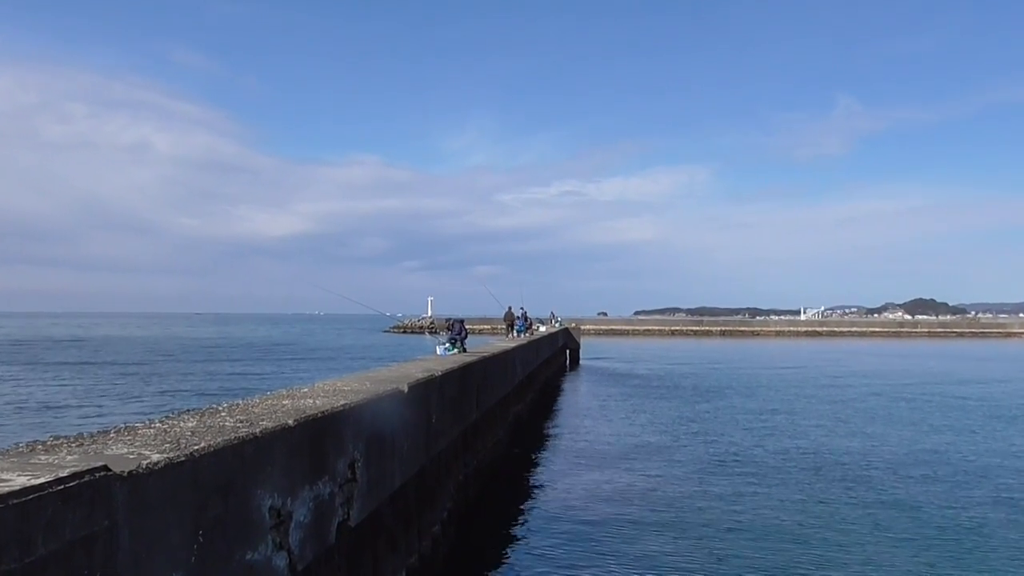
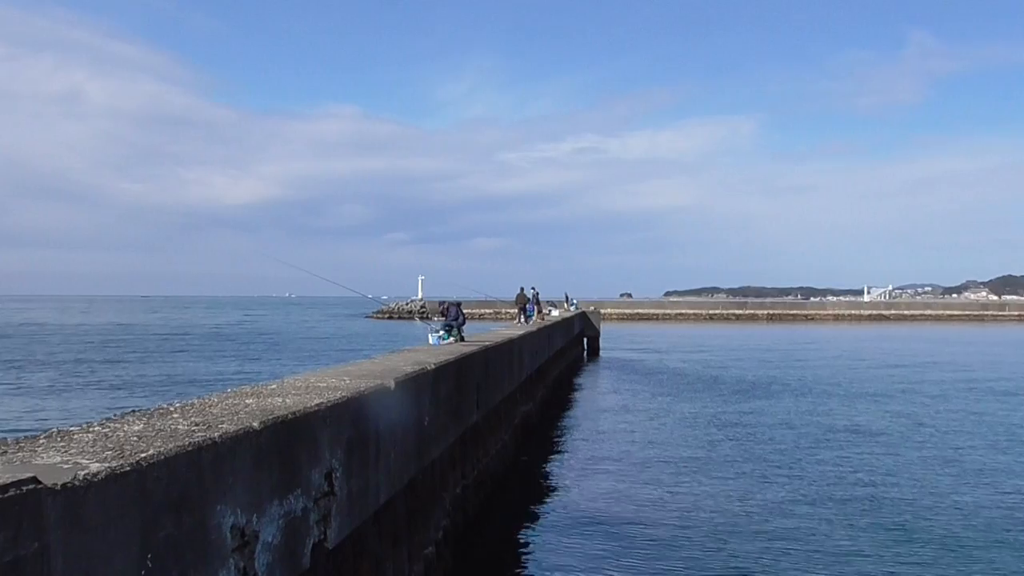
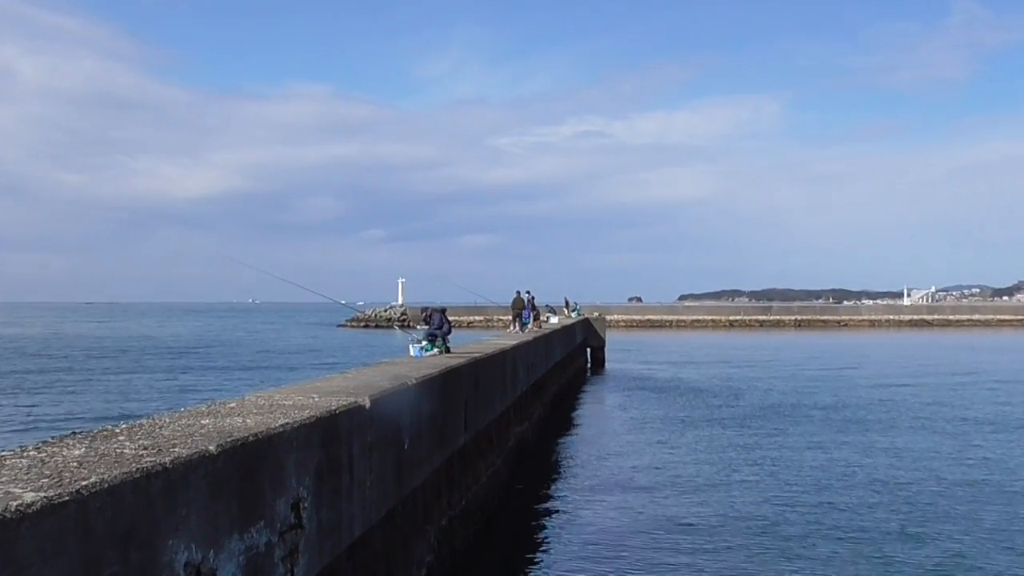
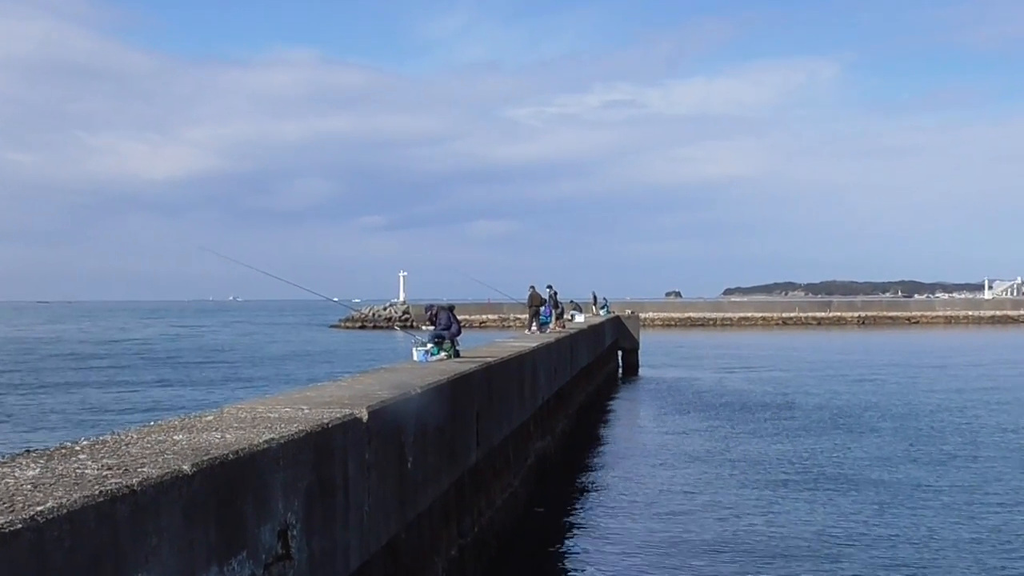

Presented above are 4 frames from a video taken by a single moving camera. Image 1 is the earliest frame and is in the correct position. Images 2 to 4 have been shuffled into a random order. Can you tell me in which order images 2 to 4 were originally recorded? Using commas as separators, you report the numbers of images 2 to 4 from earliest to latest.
2, 3, 4
